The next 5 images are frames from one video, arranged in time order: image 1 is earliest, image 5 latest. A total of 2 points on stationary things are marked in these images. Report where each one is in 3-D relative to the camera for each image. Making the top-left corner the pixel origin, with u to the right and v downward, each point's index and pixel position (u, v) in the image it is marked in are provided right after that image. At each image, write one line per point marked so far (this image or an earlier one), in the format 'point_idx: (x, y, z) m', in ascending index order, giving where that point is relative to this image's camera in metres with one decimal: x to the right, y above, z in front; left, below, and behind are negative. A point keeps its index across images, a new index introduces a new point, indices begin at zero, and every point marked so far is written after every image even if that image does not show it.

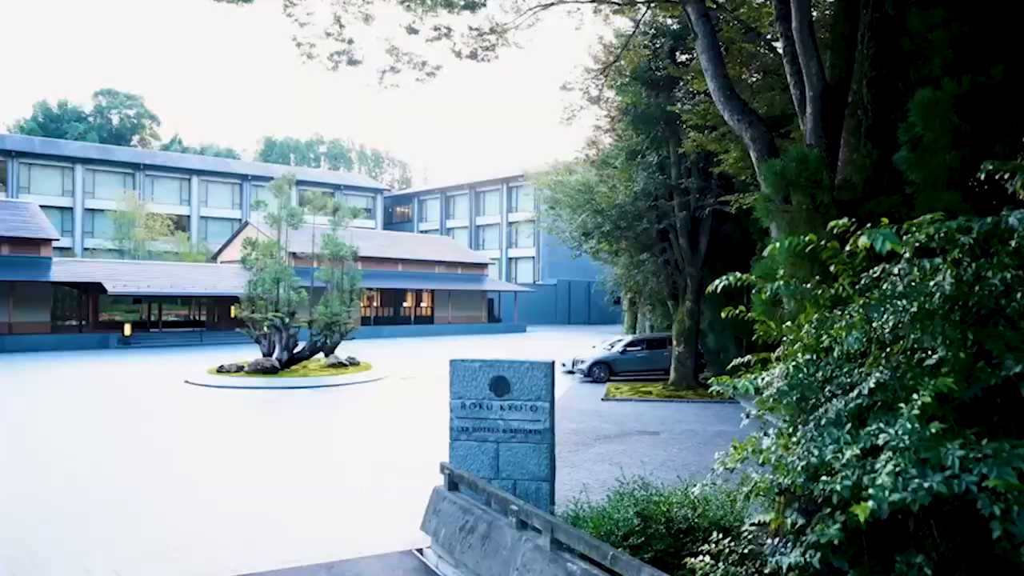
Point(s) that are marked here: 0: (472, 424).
0: (-0.4, -1.3, +7.2) m
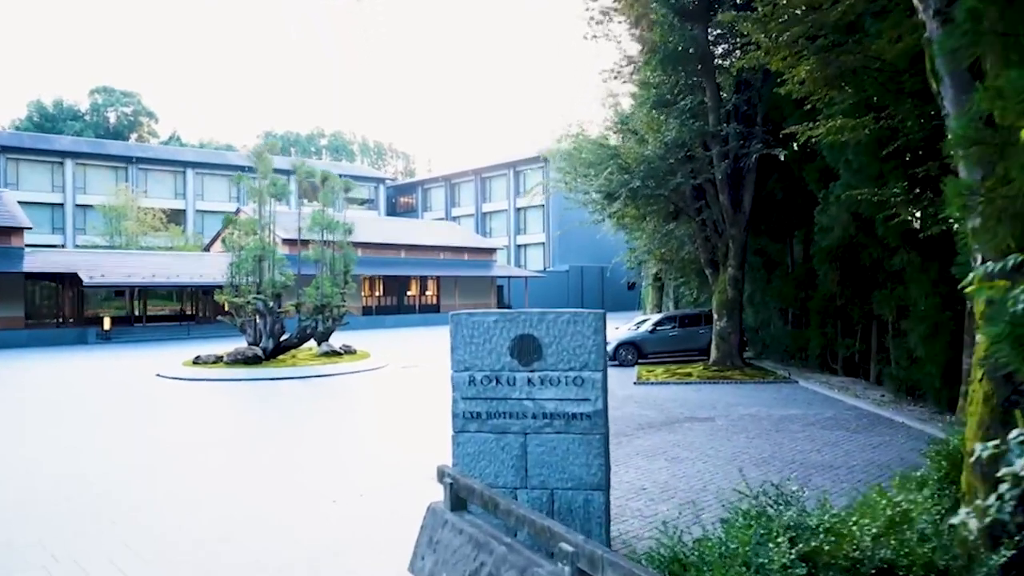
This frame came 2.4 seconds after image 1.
0: (-0.2, -0.8, +4.9) m
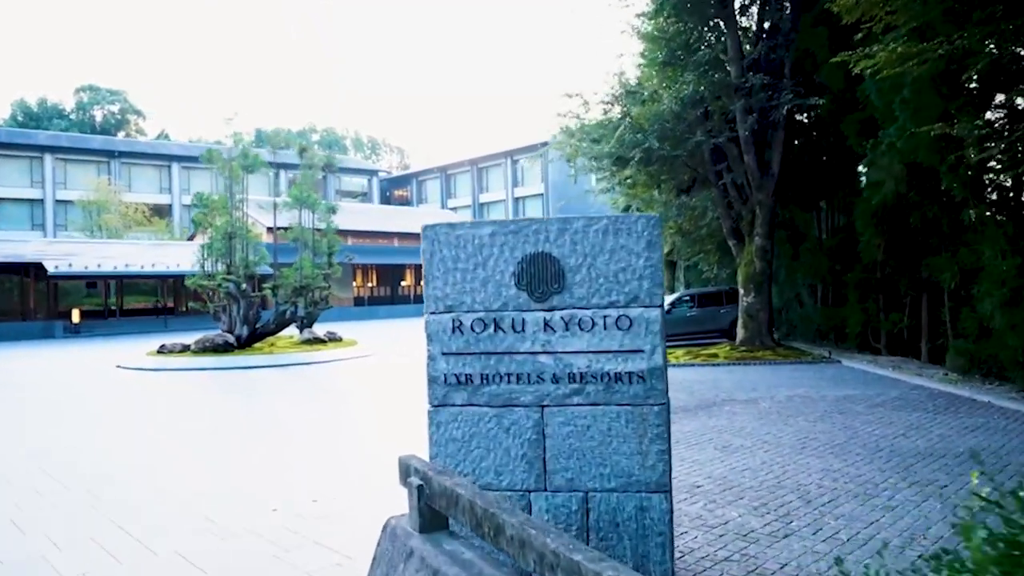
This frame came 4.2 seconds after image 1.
0: (-0.1, -0.3, +3.2) m
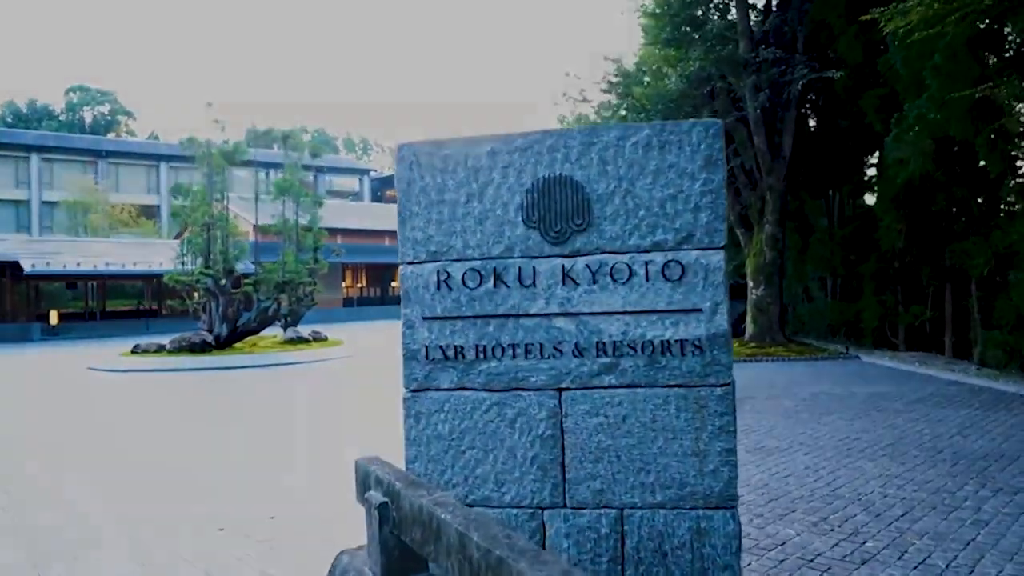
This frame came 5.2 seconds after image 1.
0: (-0.1, -0.2, +2.3) m
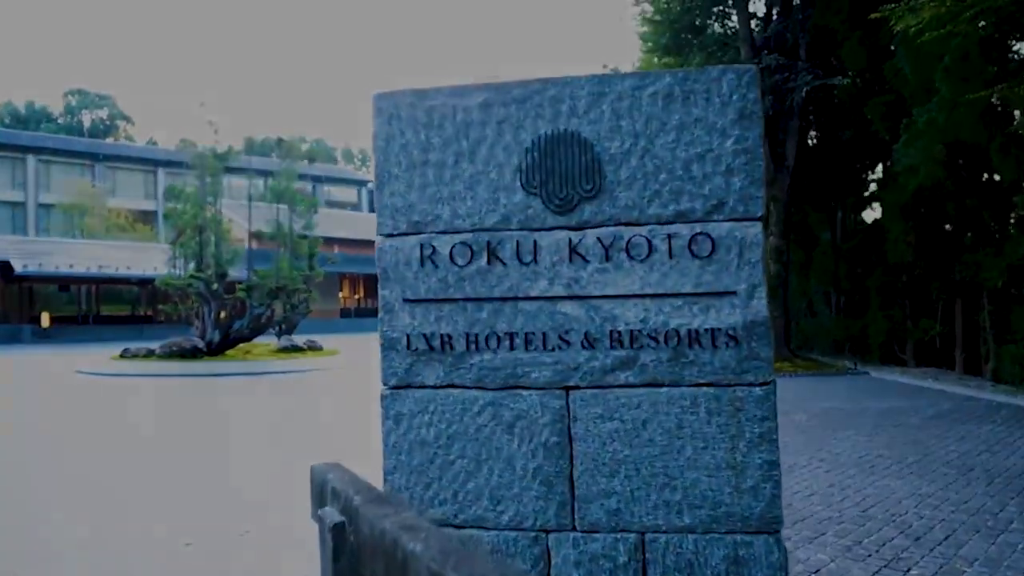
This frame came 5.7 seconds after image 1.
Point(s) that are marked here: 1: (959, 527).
0: (-0.1, -0.1, +2.0) m
1: (+2.1, -1.1, +3.4) m
